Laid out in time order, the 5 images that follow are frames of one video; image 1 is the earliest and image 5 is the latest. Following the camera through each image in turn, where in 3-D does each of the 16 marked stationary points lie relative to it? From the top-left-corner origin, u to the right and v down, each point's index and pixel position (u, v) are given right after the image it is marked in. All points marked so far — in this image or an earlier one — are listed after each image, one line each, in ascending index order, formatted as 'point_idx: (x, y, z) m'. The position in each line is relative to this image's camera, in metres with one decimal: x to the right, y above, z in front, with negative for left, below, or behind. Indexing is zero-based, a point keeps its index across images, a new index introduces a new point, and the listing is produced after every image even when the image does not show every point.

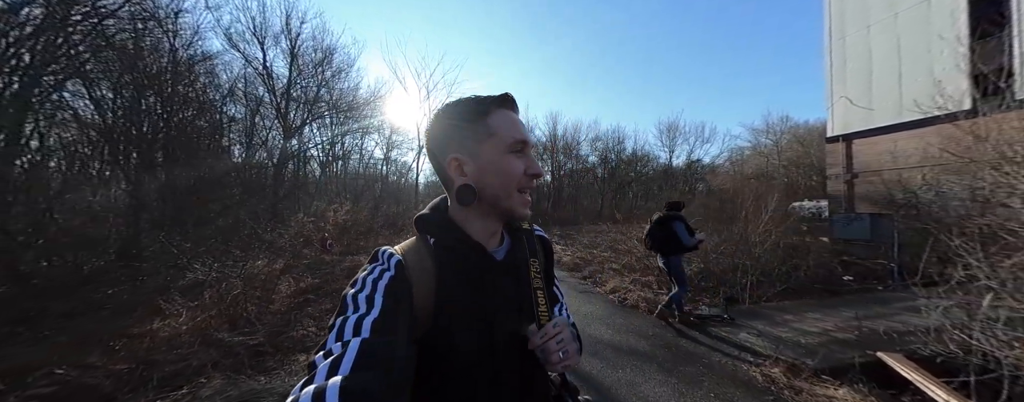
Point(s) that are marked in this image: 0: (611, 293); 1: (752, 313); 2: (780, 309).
0: (+2.5, -2.2, +5.9) m
1: (+4.2, -2.0, +4.5) m
2: (+4.8, -1.9, +4.6) m
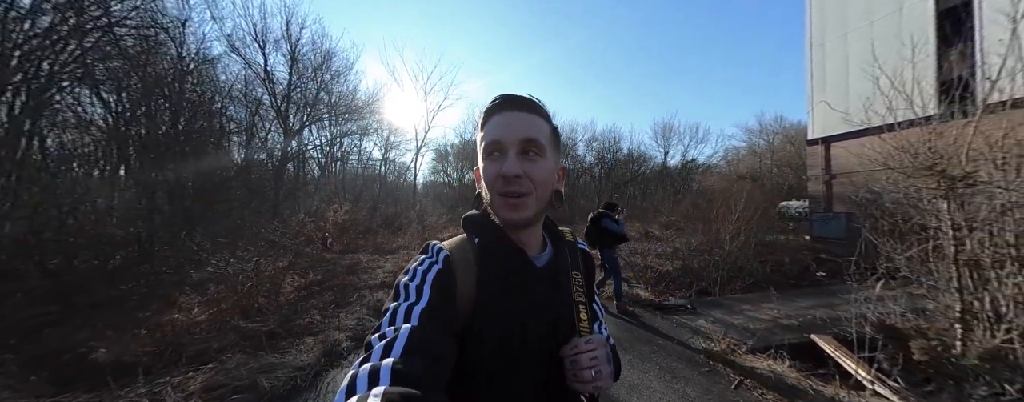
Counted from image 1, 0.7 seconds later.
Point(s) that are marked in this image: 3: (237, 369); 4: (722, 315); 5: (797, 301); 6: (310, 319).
0: (+2.2, -2.2, +6.3) m
1: (+3.9, -2.0, +4.9) m
2: (+4.5, -2.0, +5.0) m
3: (-2.9, -1.7, +2.7) m
4: (+3.6, -1.9, +4.4) m
5: (+5.5, -1.9, +4.9) m
6: (-3.2, -1.9, +4.1) m
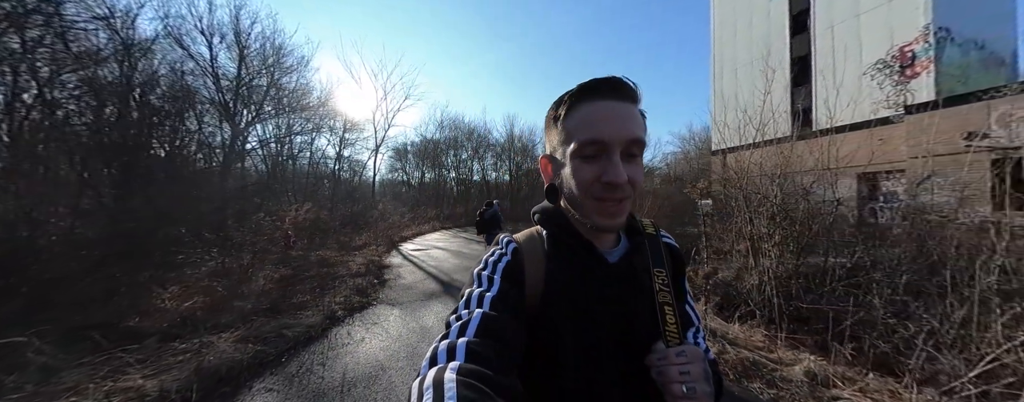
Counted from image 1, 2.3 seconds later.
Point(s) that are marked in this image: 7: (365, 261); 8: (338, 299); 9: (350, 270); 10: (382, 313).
0: (+1.0, -2.2, +7.9) m
1: (+2.9, -2.0, +6.7) m
2: (+3.5, -1.9, +6.9) m
3: (-3.5, -1.8, +3.5) m
4: (+2.7, -1.9, +6.1) m
5: (+4.5, -1.9, +7.0) m
6: (-4.0, -1.9, +4.9) m
7: (-4.9, -2.0, +8.3) m
8: (-3.3, -1.9, +4.9) m
9: (-4.5, -1.9, +7.1) m
10: (-2.3, -2.0, +4.5) m
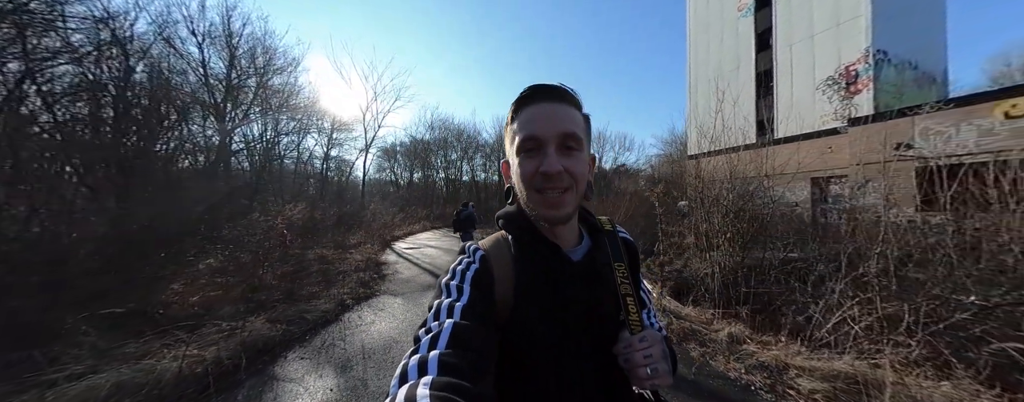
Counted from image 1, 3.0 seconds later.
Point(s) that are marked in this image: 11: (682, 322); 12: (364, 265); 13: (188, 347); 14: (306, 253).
0: (+0.6, -2.2, +8.6) m
1: (+2.6, -2.0, +7.5) m
2: (+3.2, -2.0, +7.7) m
3: (-3.6, -1.8, +4.1) m
4: (+2.4, -2.0, +6.9) m
5: (+4.1, -1.9, +7.8) m
6: (-4.2, -1.9, +5.4) m
7: (-5.3, -2.0, +8.7) m
8: (-3.5, -1.9, +5.4) m
9: (-4.8, -1.9, +7.6) m
10: (-2.5, -2.0, +5.1) m
11: (+3.1, -2.2, +4.5) m
12: (-4.5, -1.9, +7.7) m
13: (-3.7, -1.7, +2.9) m
14: (-8.9, -2.3, +10.9) m
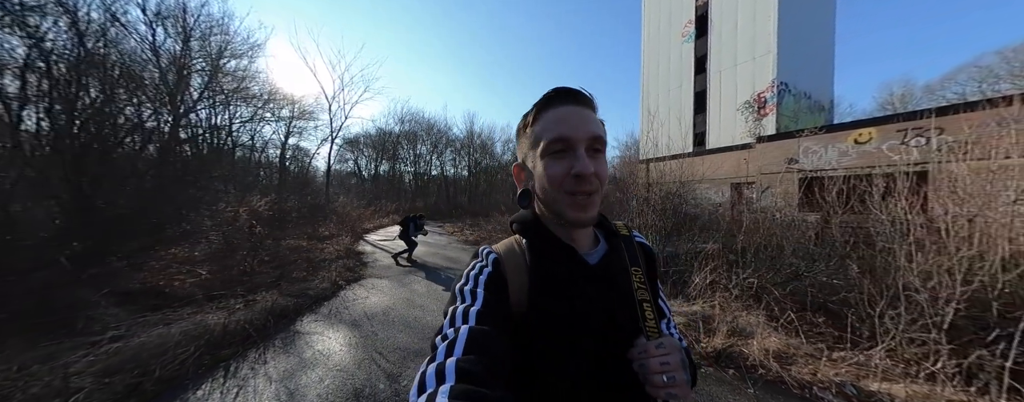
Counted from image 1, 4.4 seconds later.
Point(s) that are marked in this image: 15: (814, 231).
0: (-0.5, -2.1, +9.7) m
1: (+1.6, -1.9, +8.9) m
2: (+2.2, -1.9, +9.2) m
3: (-4.2, -1.6, +4.7) m
4: (+1.5, -1.9, +8.3) m
5: (+3.1, -1.9, +9.4) m
6: (-4.9, -1.7, +5.9) m
7: (-6.4, -1.8, +9.1) m
8: (-4.2, -1.7, +6.0) m
9: (-5.7, -1.7, +8.1) m
10: (-3.2, -1.9, +5.9) m
11: (+2.4, -2.2, +6.0) m
12: (-5.5, -1.7, +8.2) m
13: (-4.1, -1.6, +3.6) m
14: (-10.2, -1.9, +10.9) m
15: (+7.1, -0.7, +6.0) m
